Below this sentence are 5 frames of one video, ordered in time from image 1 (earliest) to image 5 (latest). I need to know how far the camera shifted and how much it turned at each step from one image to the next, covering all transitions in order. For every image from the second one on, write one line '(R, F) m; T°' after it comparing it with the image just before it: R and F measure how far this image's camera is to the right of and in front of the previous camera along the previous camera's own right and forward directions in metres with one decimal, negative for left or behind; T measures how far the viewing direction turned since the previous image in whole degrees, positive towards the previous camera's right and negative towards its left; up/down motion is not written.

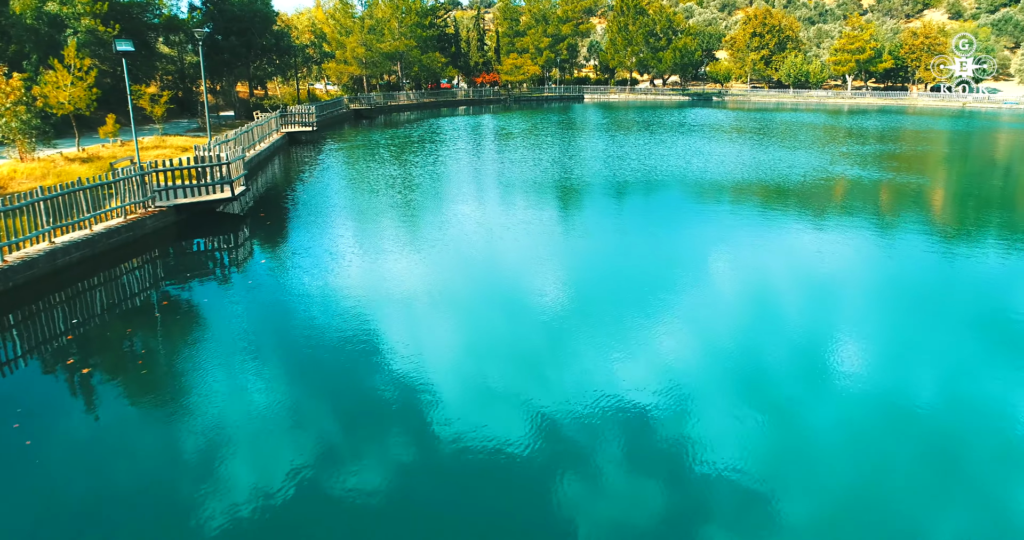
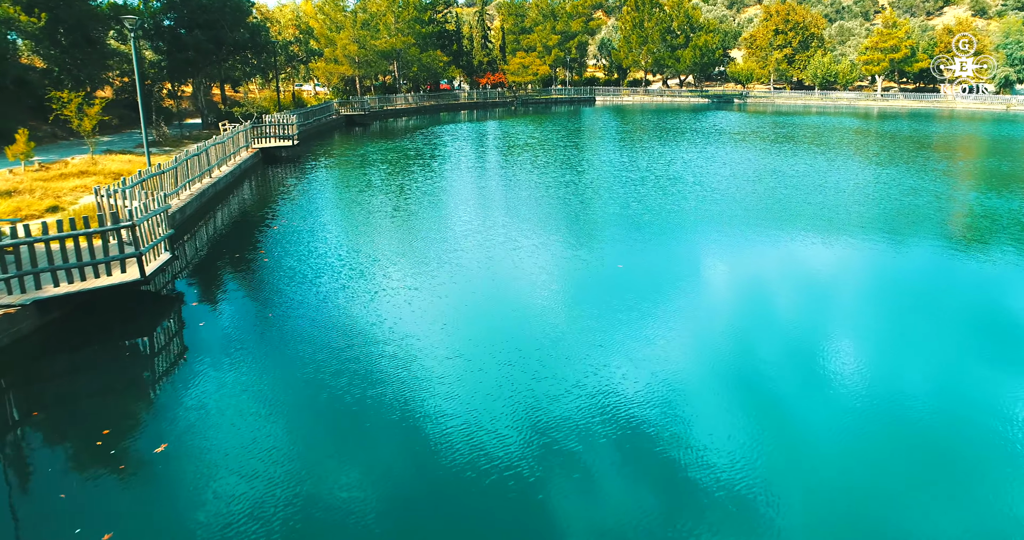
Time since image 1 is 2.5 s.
(-0.8, +3.7) m; +1°
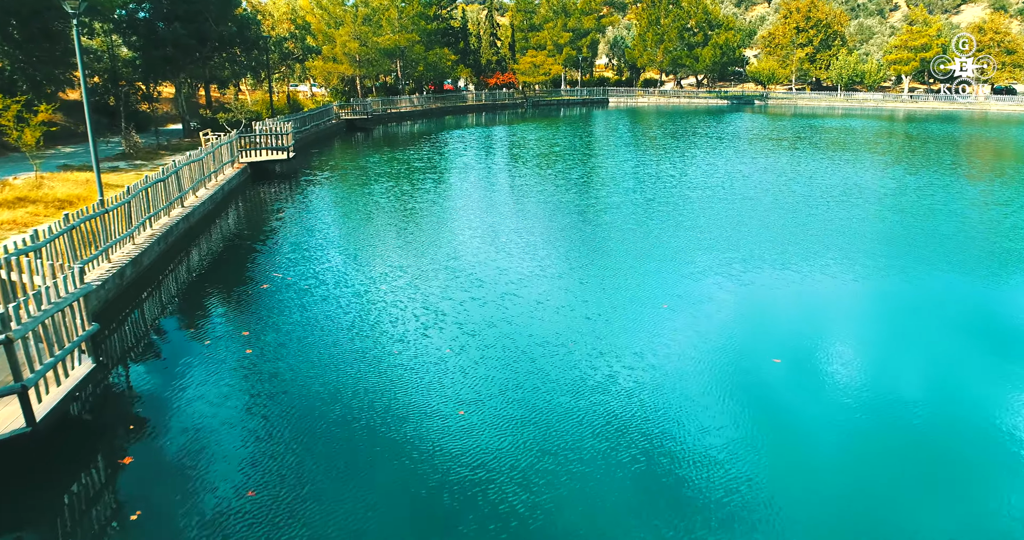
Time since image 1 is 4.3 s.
(-0.8, +2.5) m; 0°
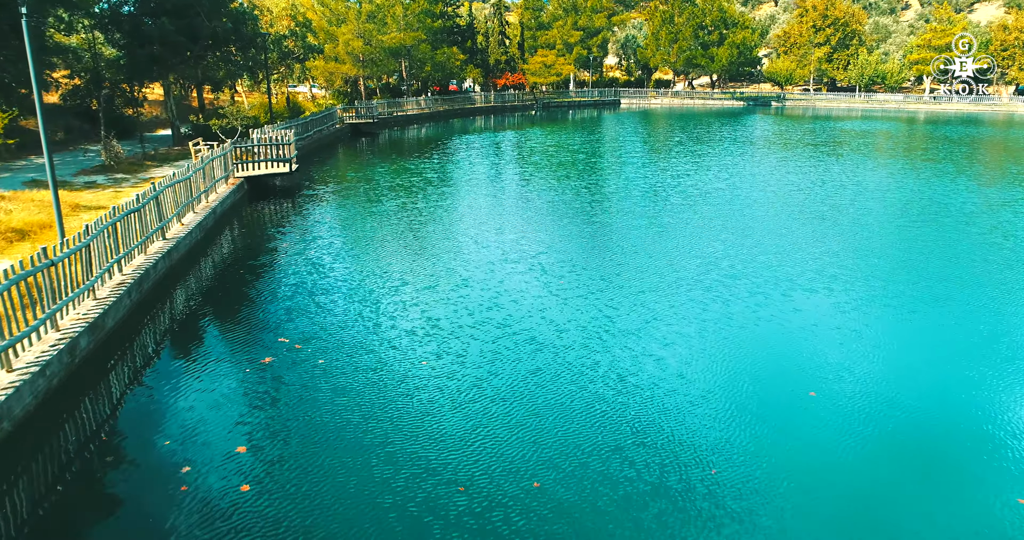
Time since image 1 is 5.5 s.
(-0.6, +1.6) m; 0°
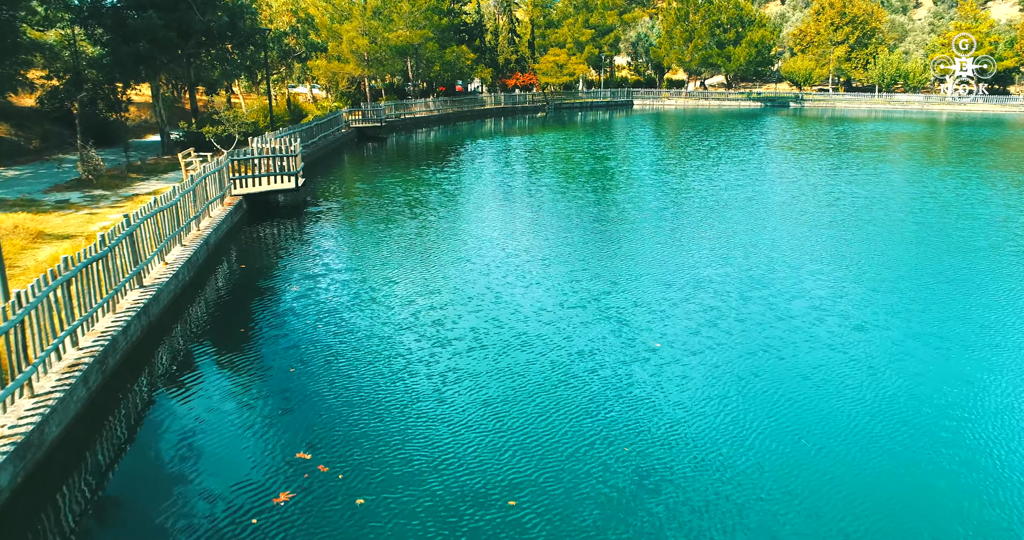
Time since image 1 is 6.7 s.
(-0.7, +1.6) m; 0°
